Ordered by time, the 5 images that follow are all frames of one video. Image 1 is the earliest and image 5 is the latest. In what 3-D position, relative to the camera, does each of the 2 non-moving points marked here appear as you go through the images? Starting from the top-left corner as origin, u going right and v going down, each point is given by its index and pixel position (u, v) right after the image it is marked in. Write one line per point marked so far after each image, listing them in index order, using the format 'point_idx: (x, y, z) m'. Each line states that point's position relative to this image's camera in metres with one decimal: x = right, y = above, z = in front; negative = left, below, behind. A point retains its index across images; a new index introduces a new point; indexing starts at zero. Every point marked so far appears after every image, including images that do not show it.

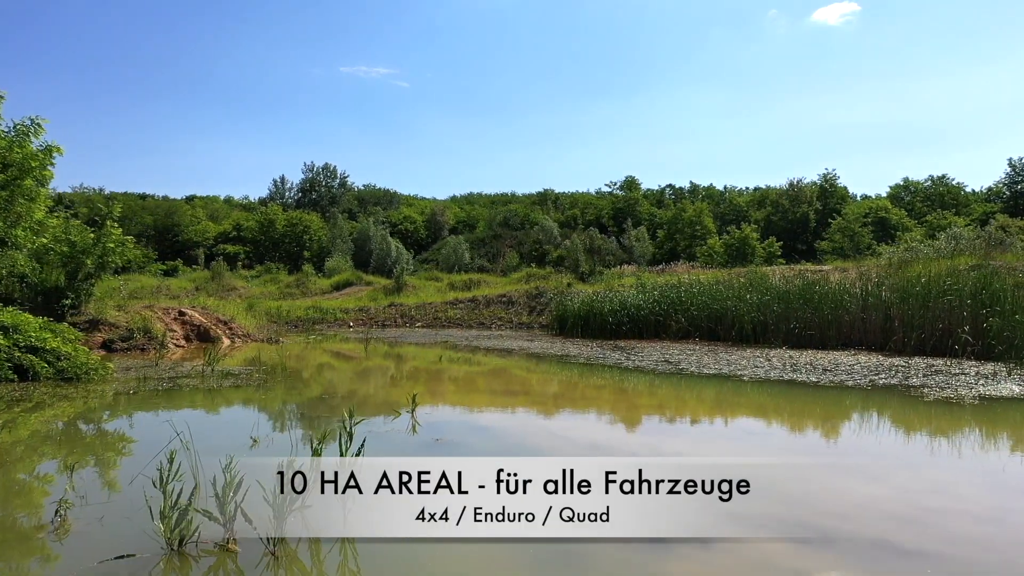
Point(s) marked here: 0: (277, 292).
0: (-5.9, -0.1, +18.0) m
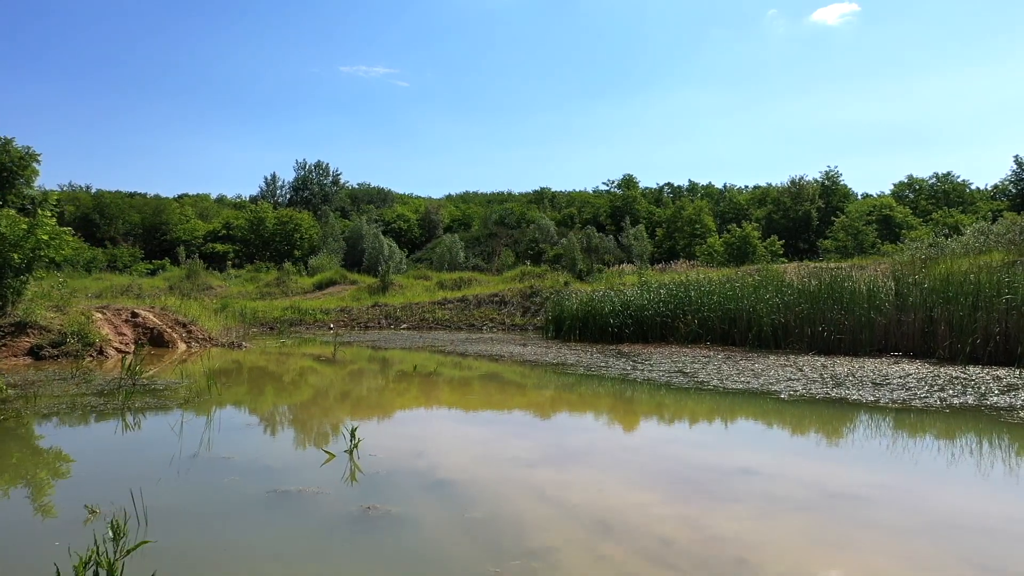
0: (-6.0, -0.1, +17.0) m
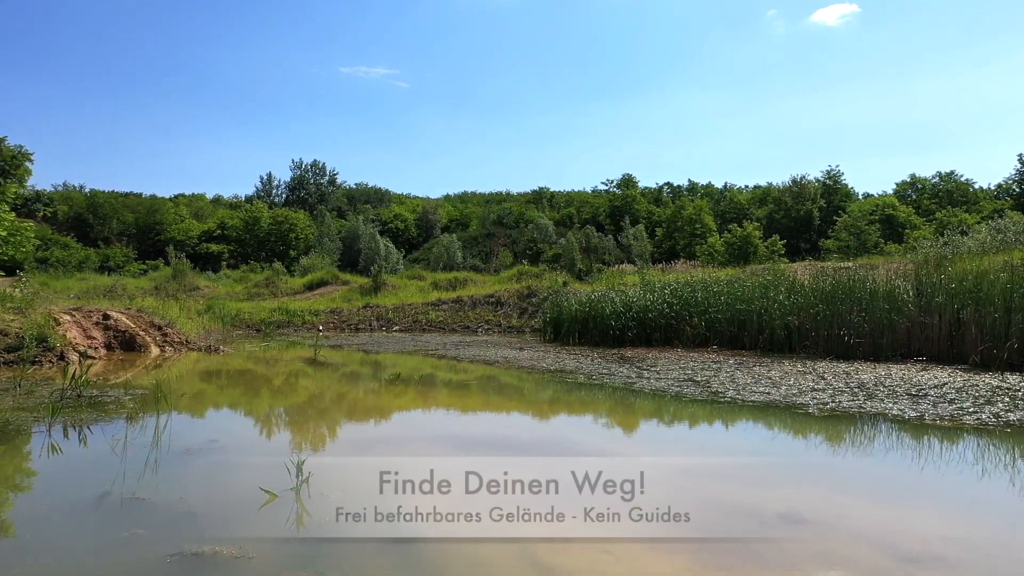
0: (-6.1, -0.1, +16.5) m
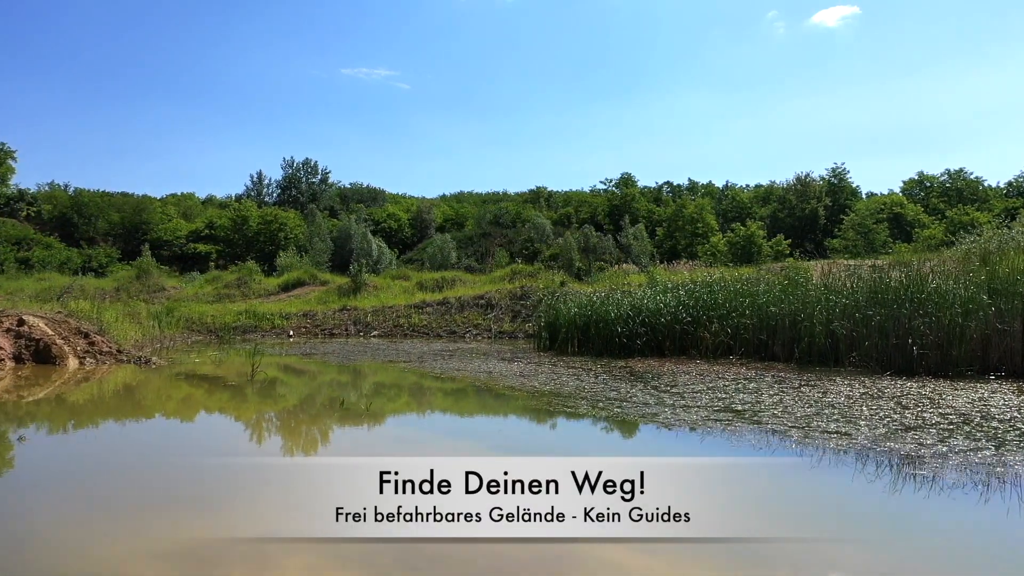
0: (-6.2, -0.1, +15.2) m
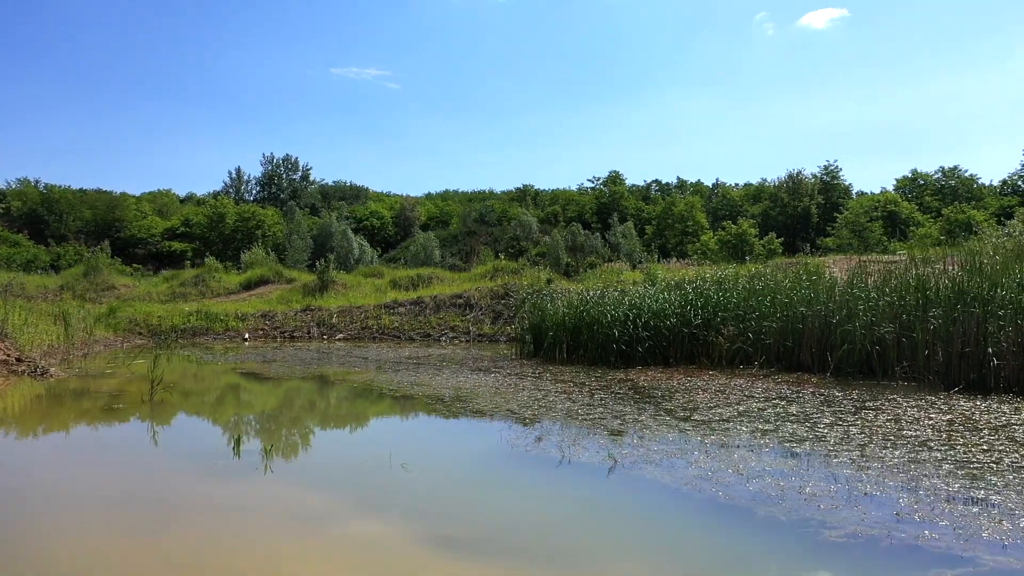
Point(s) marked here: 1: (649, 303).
0: (-6.6, -0.1, +14.0) m
1: (+1.5, -0.1, +8.2) m
